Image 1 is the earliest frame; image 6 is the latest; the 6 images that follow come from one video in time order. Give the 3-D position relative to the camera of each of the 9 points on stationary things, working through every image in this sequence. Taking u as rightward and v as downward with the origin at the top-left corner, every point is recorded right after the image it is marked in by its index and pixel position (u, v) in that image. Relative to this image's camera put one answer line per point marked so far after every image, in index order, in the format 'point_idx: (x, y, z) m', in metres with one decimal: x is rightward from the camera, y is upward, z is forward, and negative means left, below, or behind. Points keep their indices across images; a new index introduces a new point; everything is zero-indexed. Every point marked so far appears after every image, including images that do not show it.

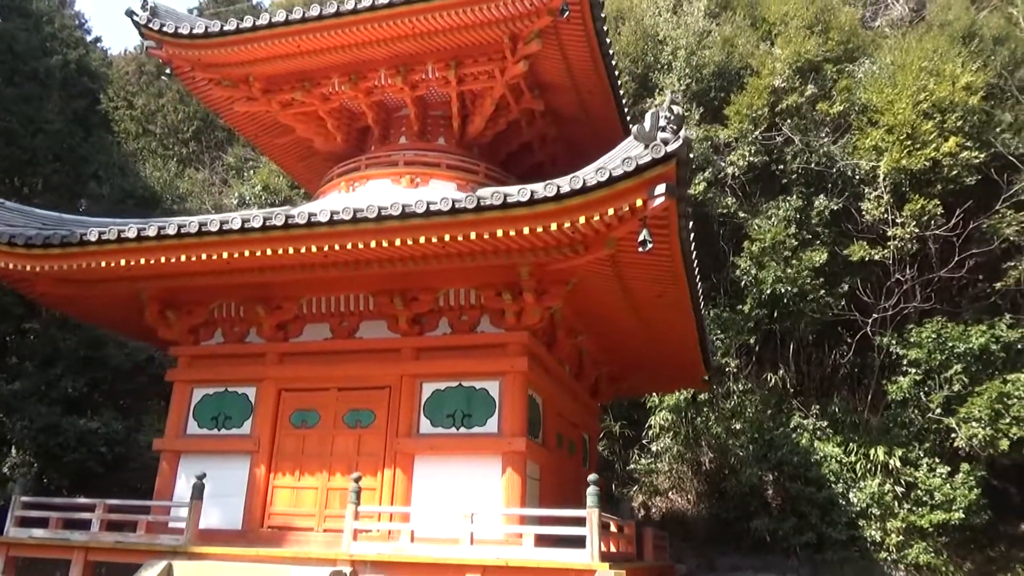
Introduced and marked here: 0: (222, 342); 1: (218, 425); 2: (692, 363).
0: (-3.1, -0.6, +7.6) m
1: (-3.0, -1.4, +7.3) m
2: (+2.1, -1.1, +9.0) m
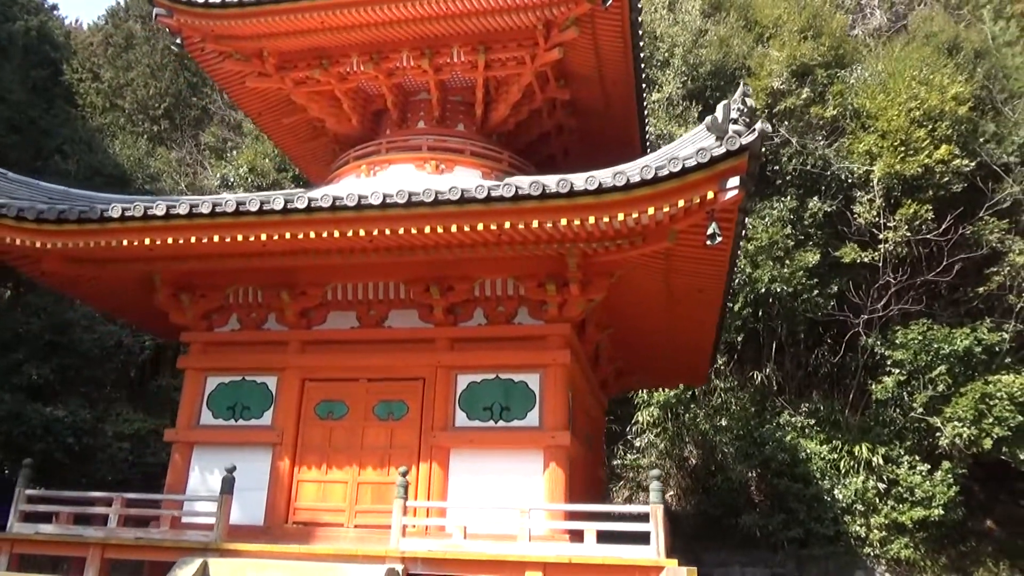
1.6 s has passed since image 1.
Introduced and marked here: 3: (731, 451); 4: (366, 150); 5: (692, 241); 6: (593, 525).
0: (-2.8, -0.4, +7.2) m
1: (-2.7, -1.2, +6.9) m
2: (+2.3, -1.0, +9.1) m
3: (+4.0, -3.0, +13.2) m
4: (-1.8, +1.7, +8.6) m
5: (+1.5, +0.4, +5.8) m
6: (+0.6, -1.8, +5.3) m
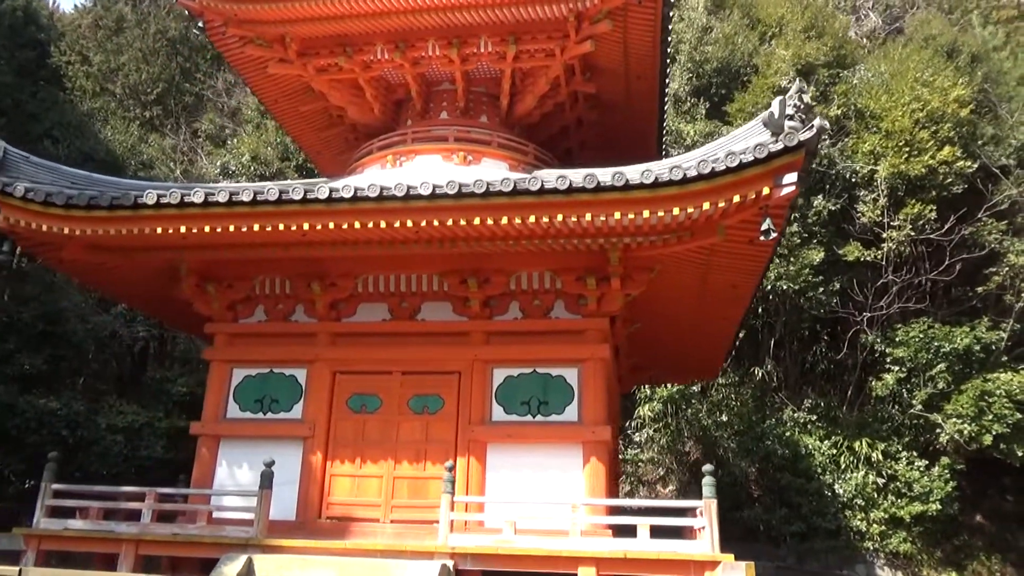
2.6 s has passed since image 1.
0: (-2.4, -0.3, +7.1) m
1: (-2.4, -1.1, +6.8) m
2: (+2.5, -1.0, +9.1) m
3: (+4.1, -3.0, +13.3) m
4: (-1.5, +1.8, +8.5) m
5: (+1.8, +0.4, +5.8) m
6: (+1.0, -1.7, +5.3) m
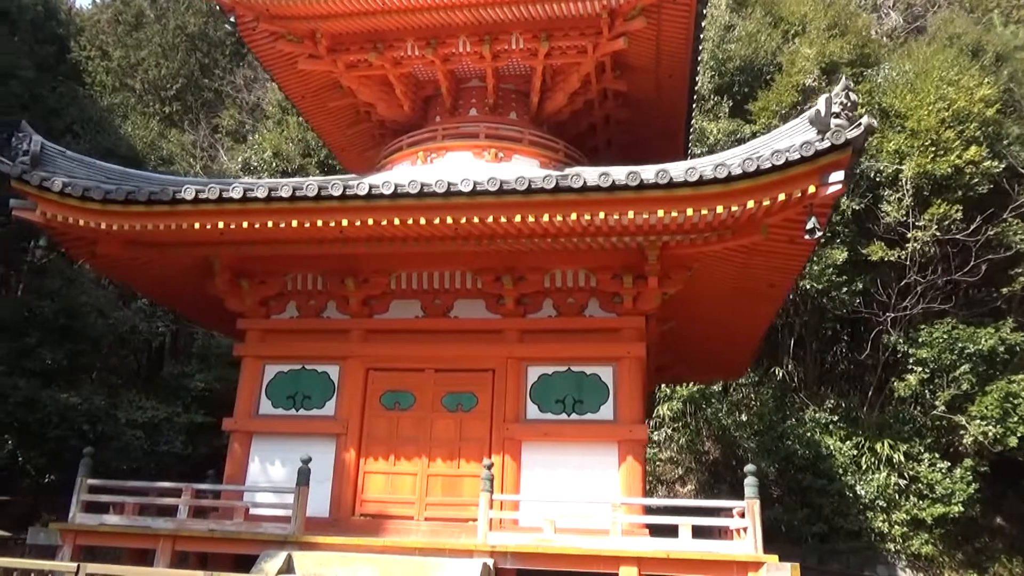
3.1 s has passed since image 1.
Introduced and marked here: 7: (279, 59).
0: (-2.1, -0.3, +7.1) m
1: (-2.0, -1.1, +6.8) m
2: (+2.9, -0.9, +9.0) m
3: (+4.4, -2.9, +13.3) m
4: (-1.1, +1.8, +8.5) m
5: (+2.2, +0.4, +5.7) m
6: (+1.3, -1.7, +5.3) m
7: (-2.8, +2.8, +8.6) m
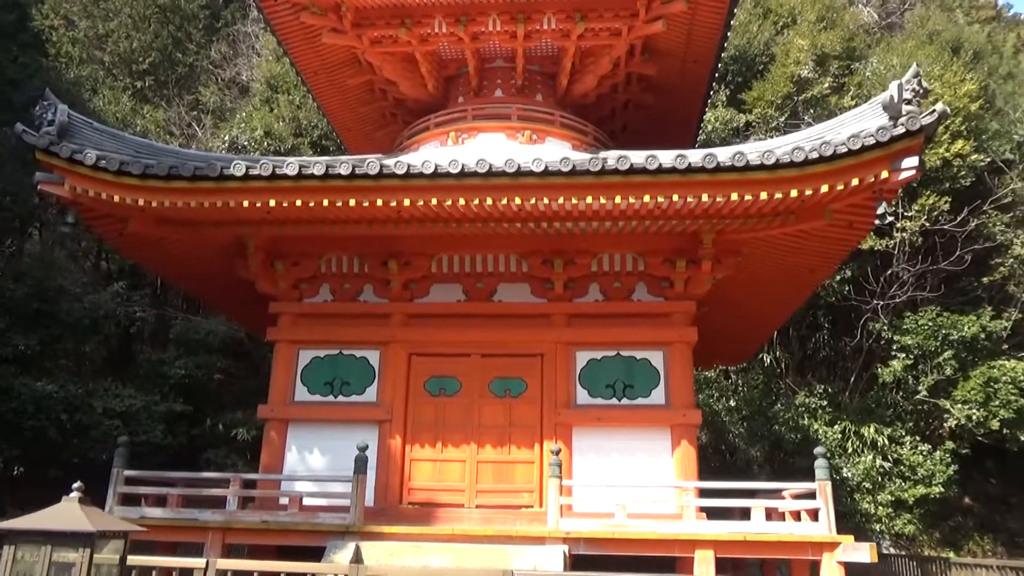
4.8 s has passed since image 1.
0: (-1.7, -0.1, +6.8) m
1: (-1.6, -0.9, +6.6) m
2: (+3.1, -0.8, +9.2) m
3: (+4.3, -2.7, +13.5) m
4: (-0.8, +2.0, +8.3) m
5: (+2.7, +0.5, +5.8) m
6: (+1.8, -1.6, +5.3) m
7: (-2.5, +3.0, +8.3) m
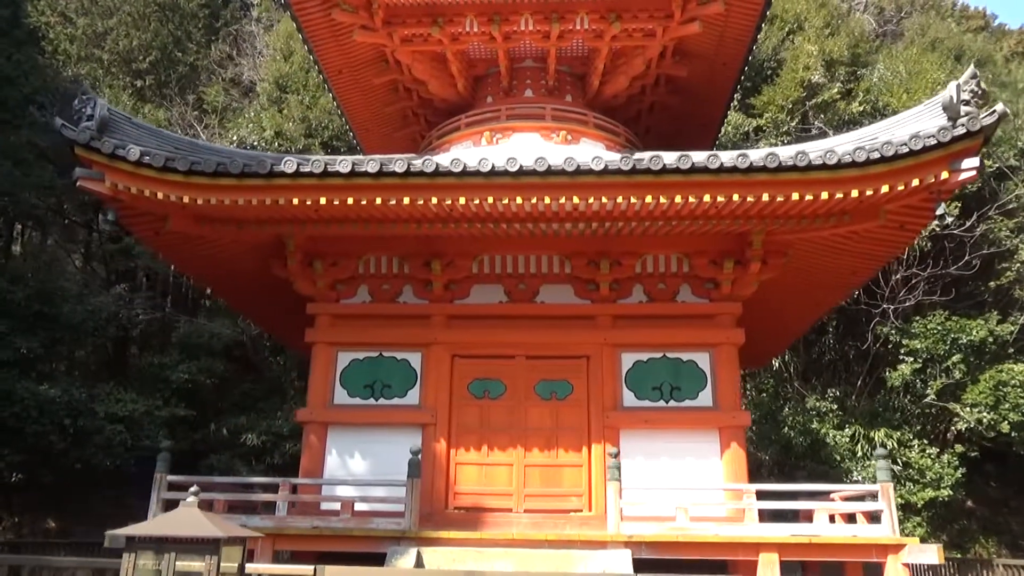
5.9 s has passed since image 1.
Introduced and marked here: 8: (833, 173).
0: (-1.3, -0.1, +6.7) m
1: (-1.2, -1.0, +6.4) m
2: (+3.4, -0.8, +9.2) m
3: (+4.5, -2.8, +13.6) m
4: (-0.4, +2.0, +8.2) m
5: (+3.1, +0.5, +5.8) m
6: (+2.2, -1.6, +5.2) m
7: (-2.1, +2.9, +8.1) m
8: (+2.3, +0.8, +5.2) m
